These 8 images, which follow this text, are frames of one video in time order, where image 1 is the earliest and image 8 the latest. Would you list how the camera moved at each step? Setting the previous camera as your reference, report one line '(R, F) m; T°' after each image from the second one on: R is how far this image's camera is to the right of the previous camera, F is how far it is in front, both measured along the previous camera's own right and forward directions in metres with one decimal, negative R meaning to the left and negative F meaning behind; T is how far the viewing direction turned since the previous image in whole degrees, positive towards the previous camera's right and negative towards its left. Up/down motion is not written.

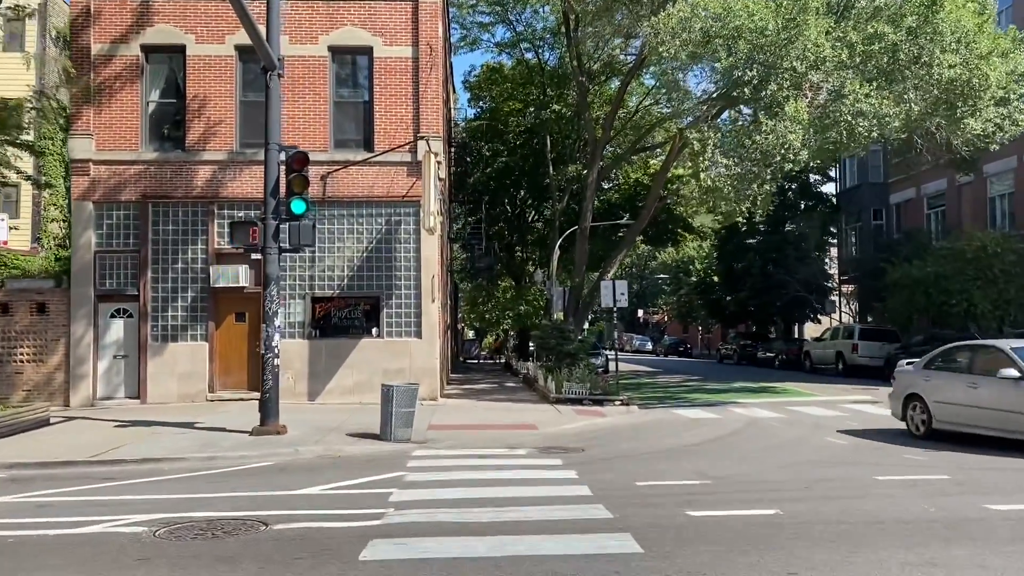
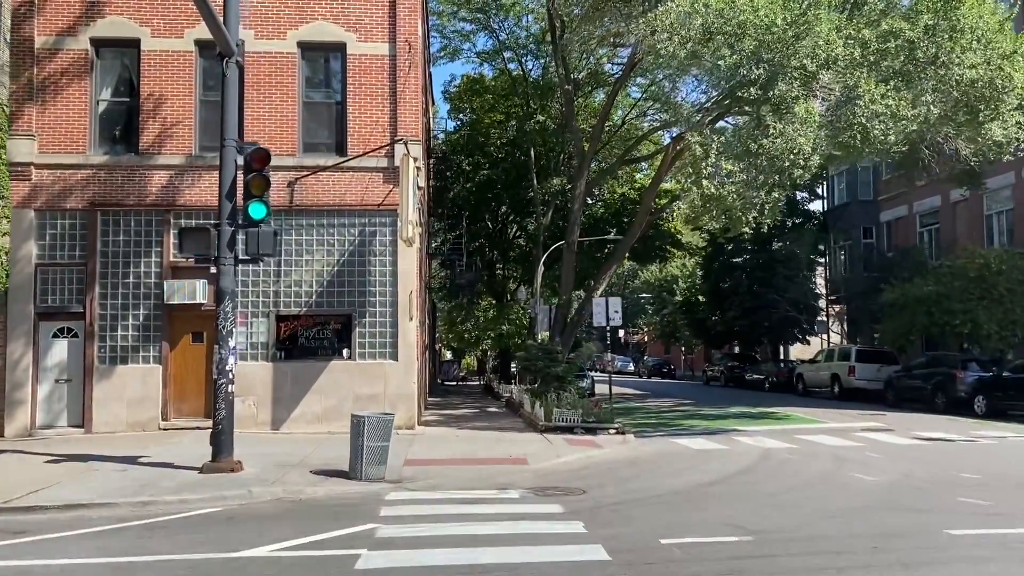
(-0.2, +1.6) m; +2°
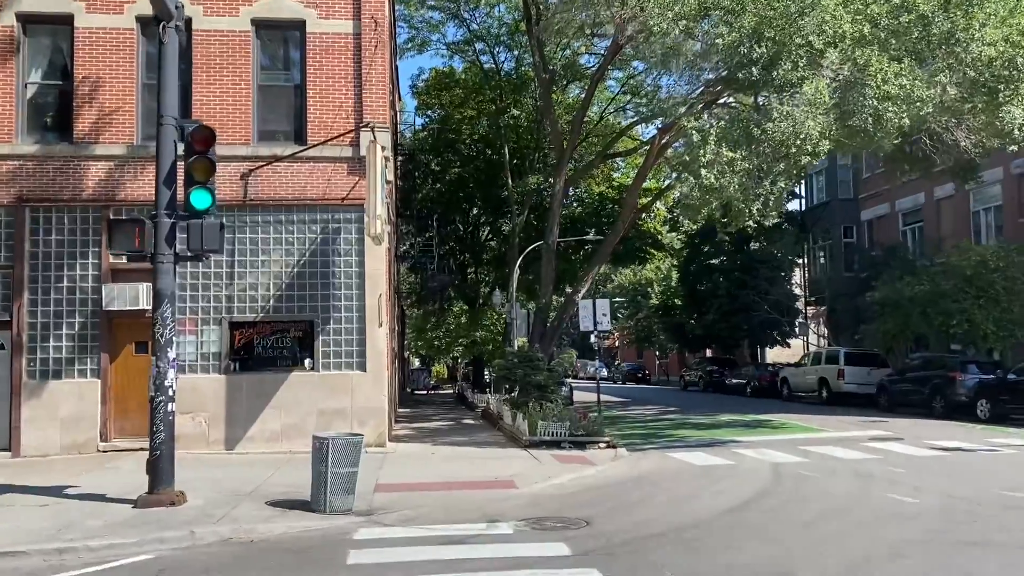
(-0.2, +1.5) m; +2°
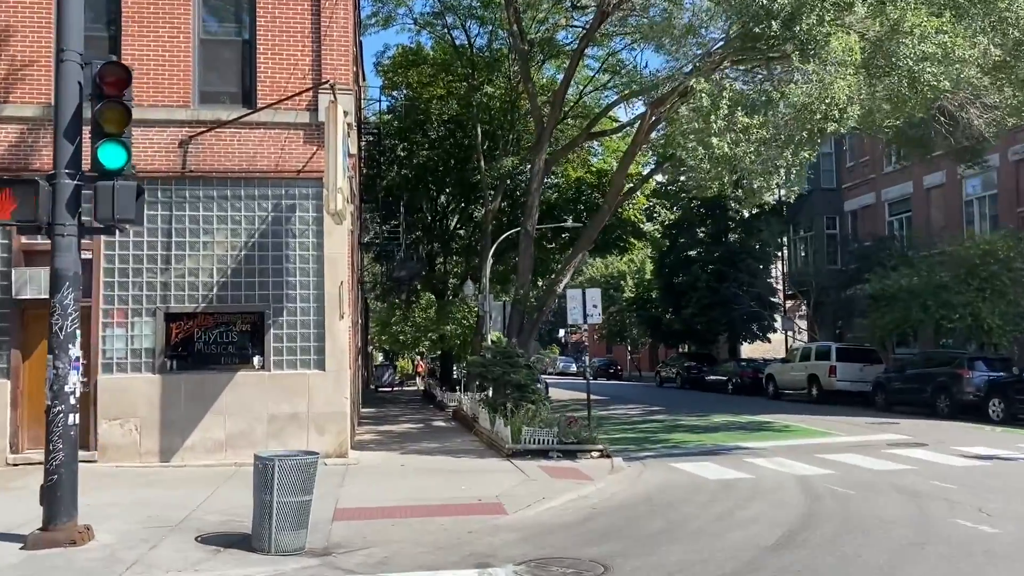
(-0.3, +2.0) m; +2°
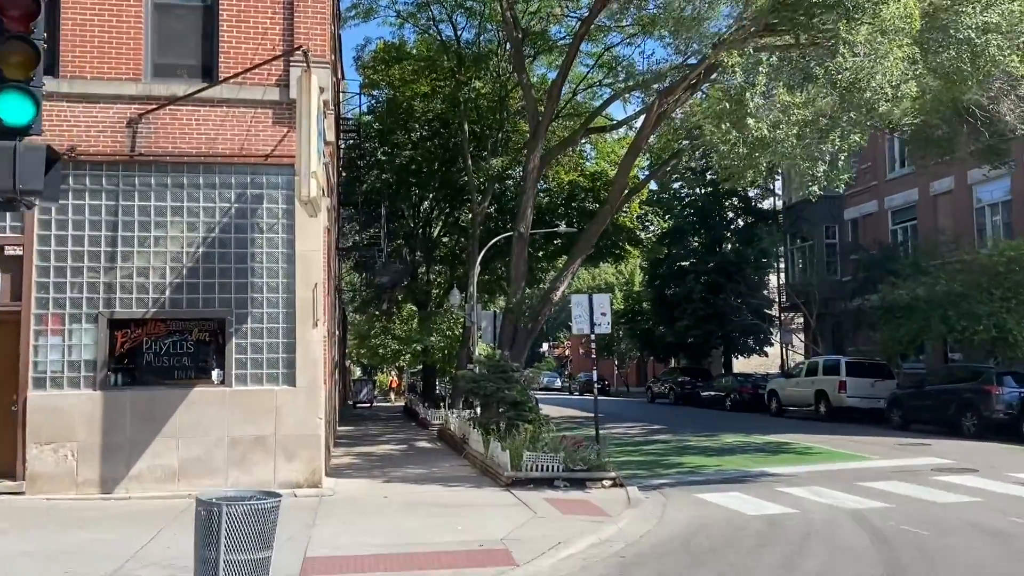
(-0.3, +1.8) m; +1°
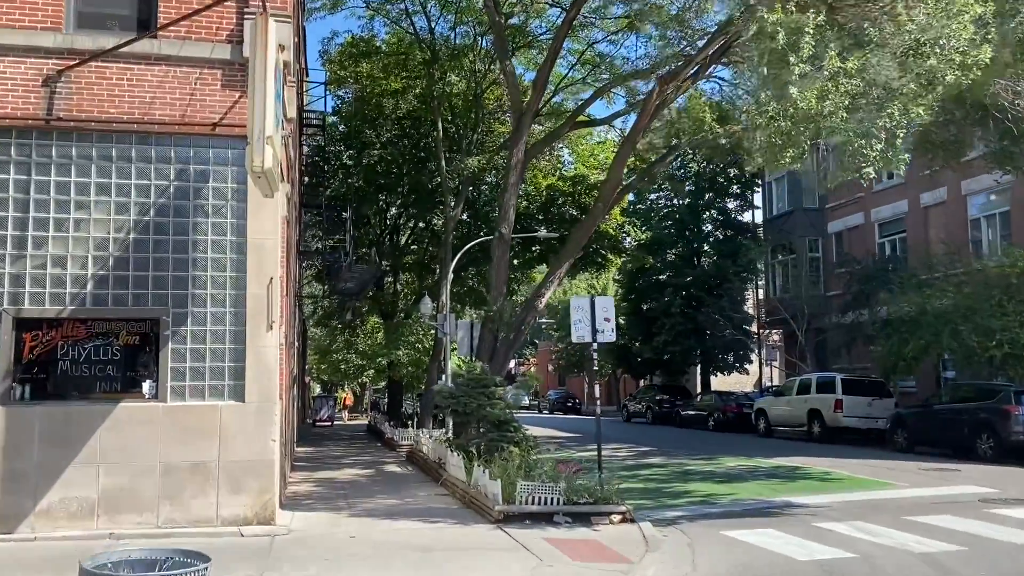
(-0.4, +1.9) m; +2°
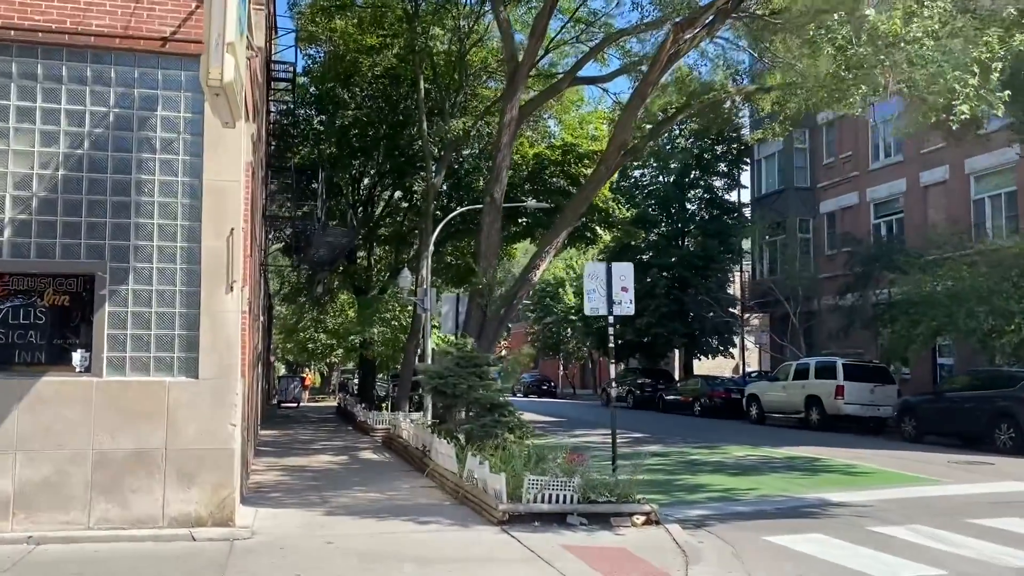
(-0.4, +1.6) m; +2°
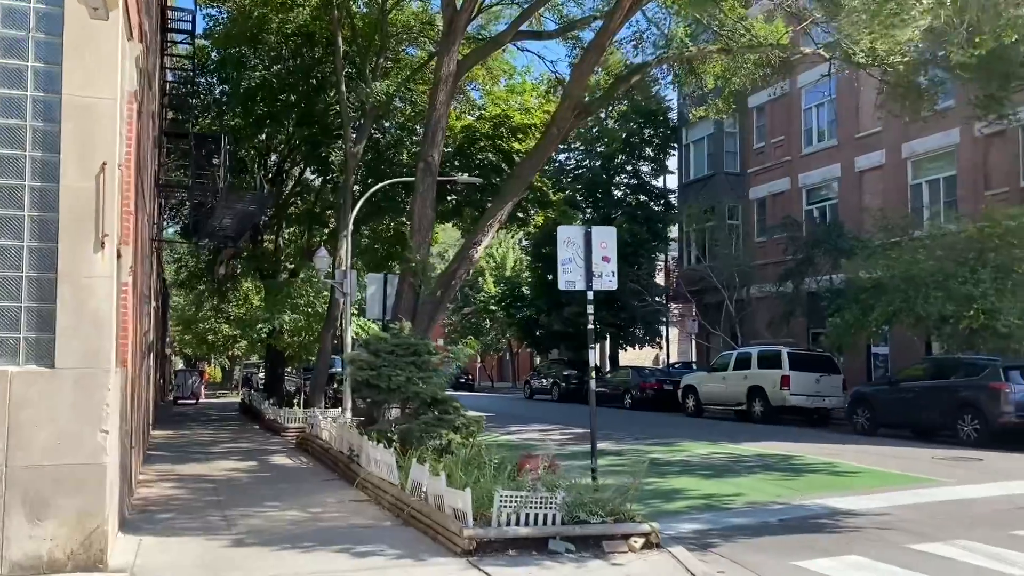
(-0.5, +1.9) m; +6°
